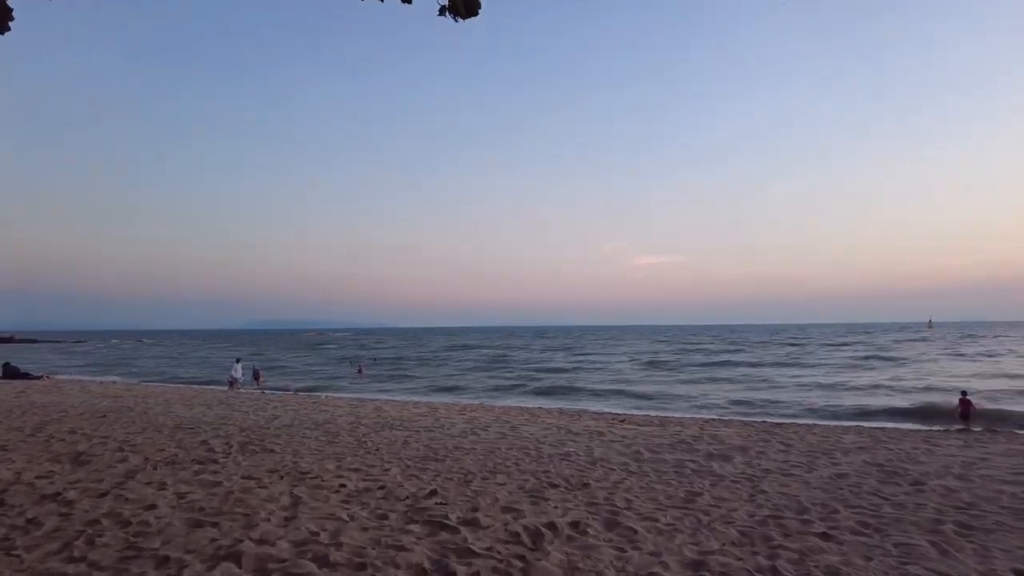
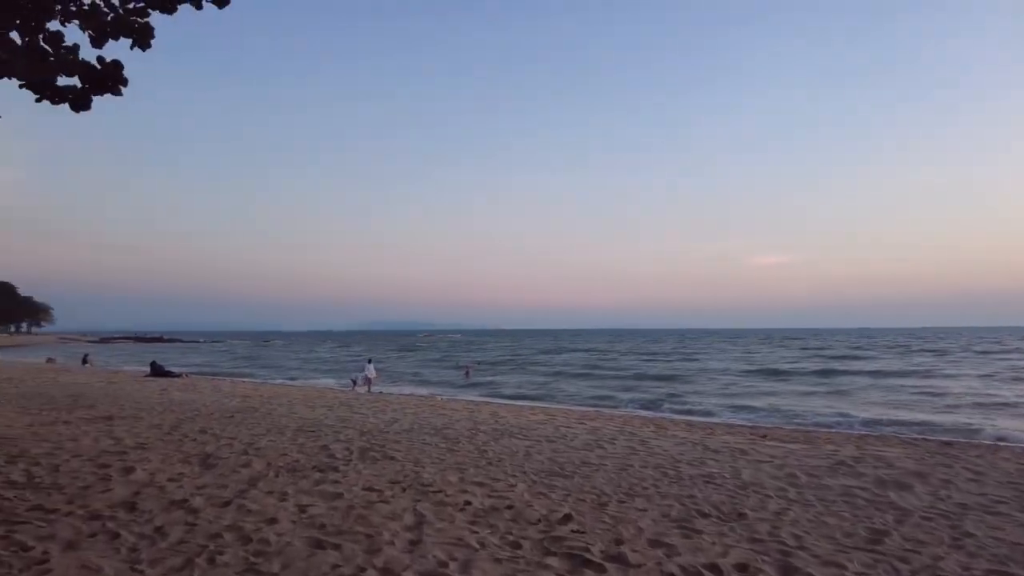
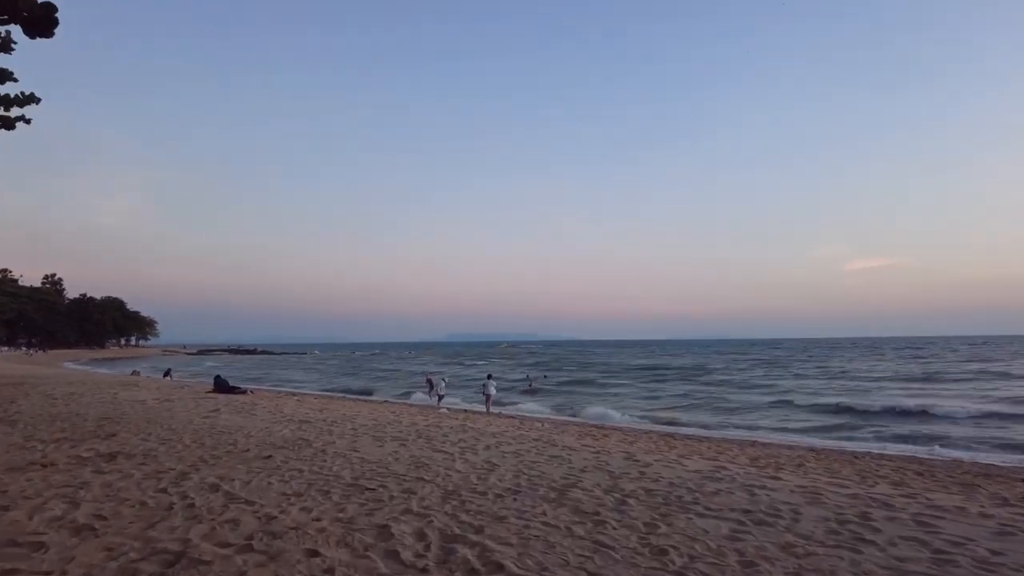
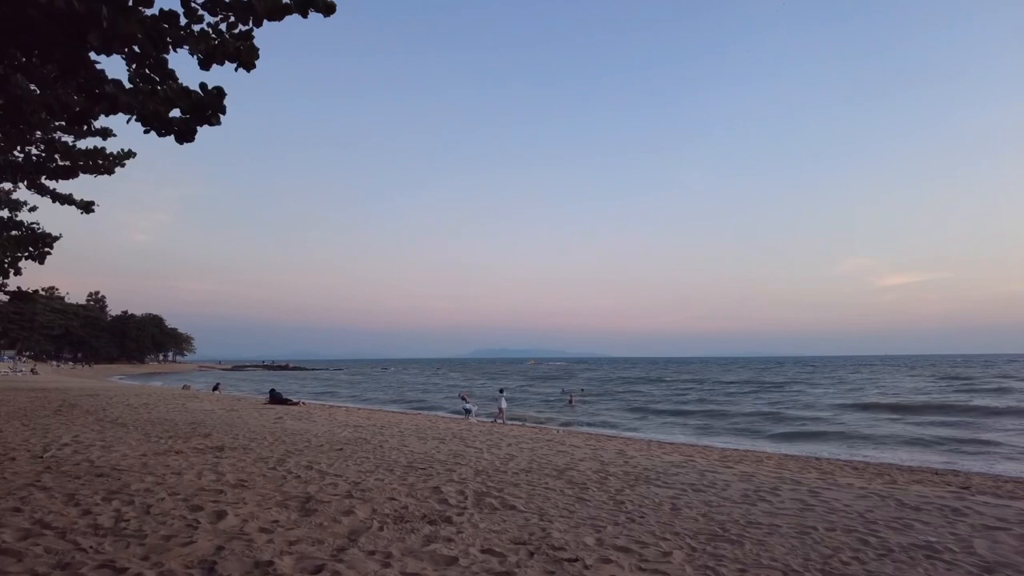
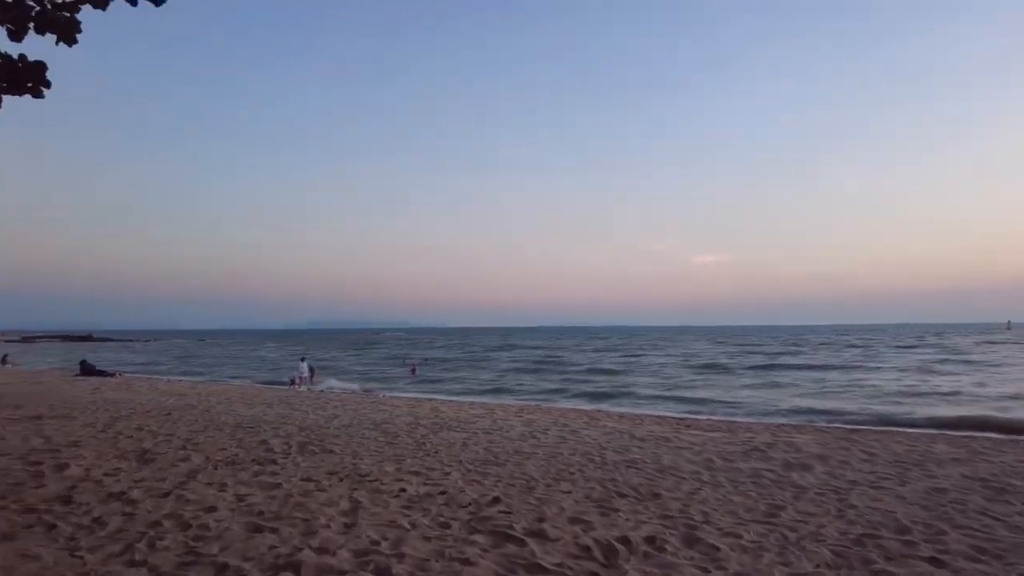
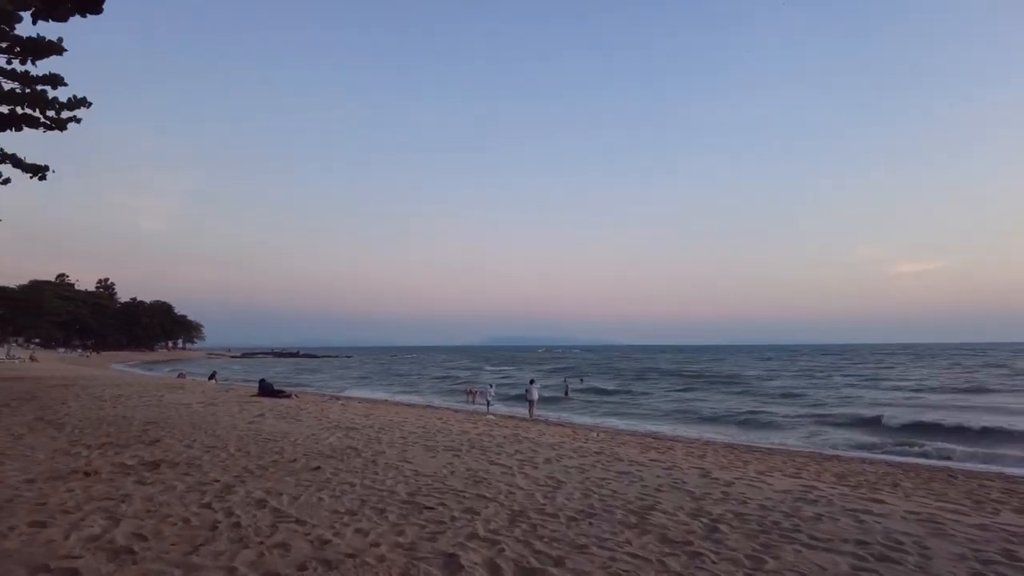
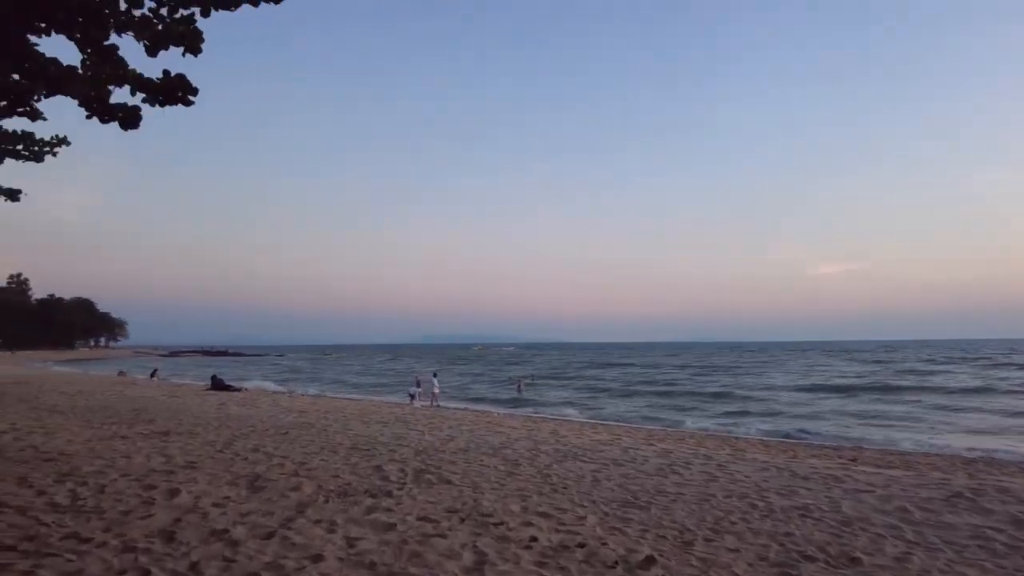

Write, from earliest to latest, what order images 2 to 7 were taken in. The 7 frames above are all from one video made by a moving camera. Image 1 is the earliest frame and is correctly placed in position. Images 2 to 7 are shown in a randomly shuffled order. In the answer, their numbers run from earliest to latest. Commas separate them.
5, 2, 7, 4, 3, 6
